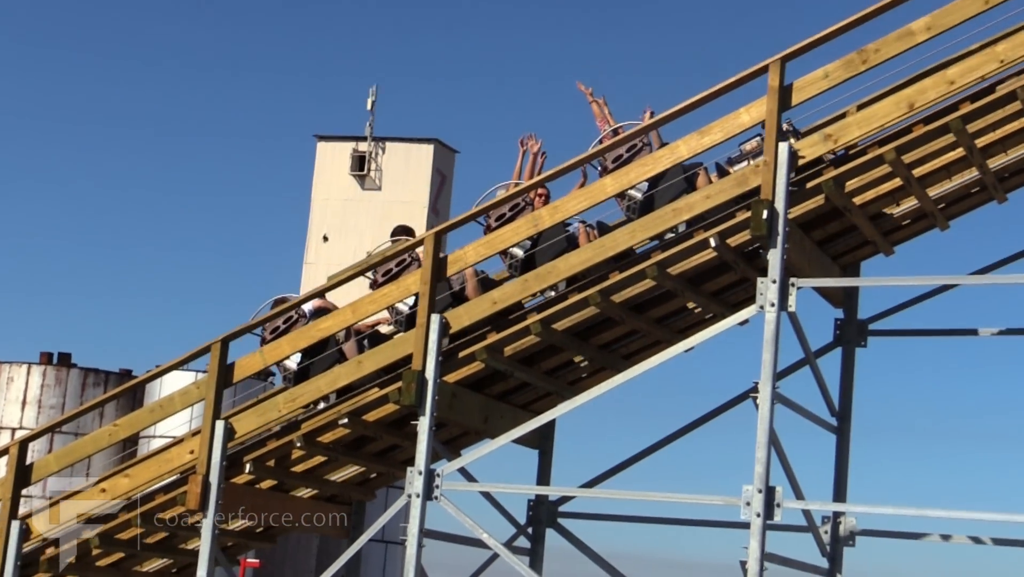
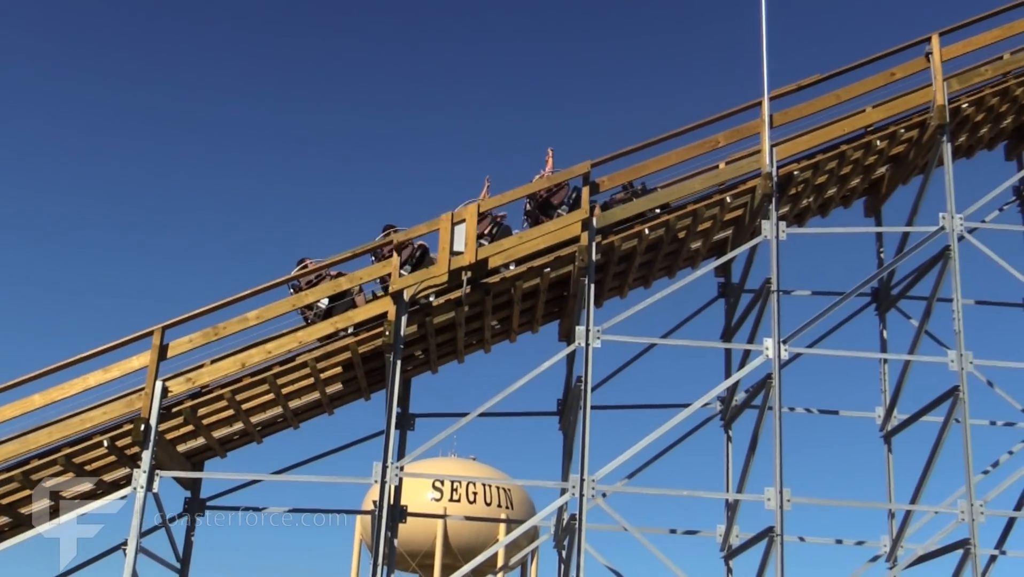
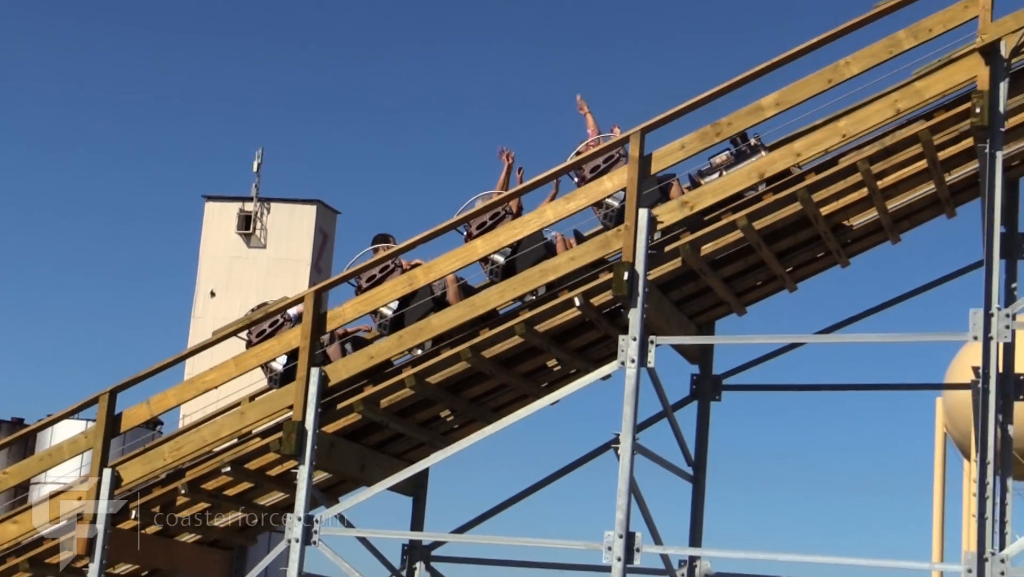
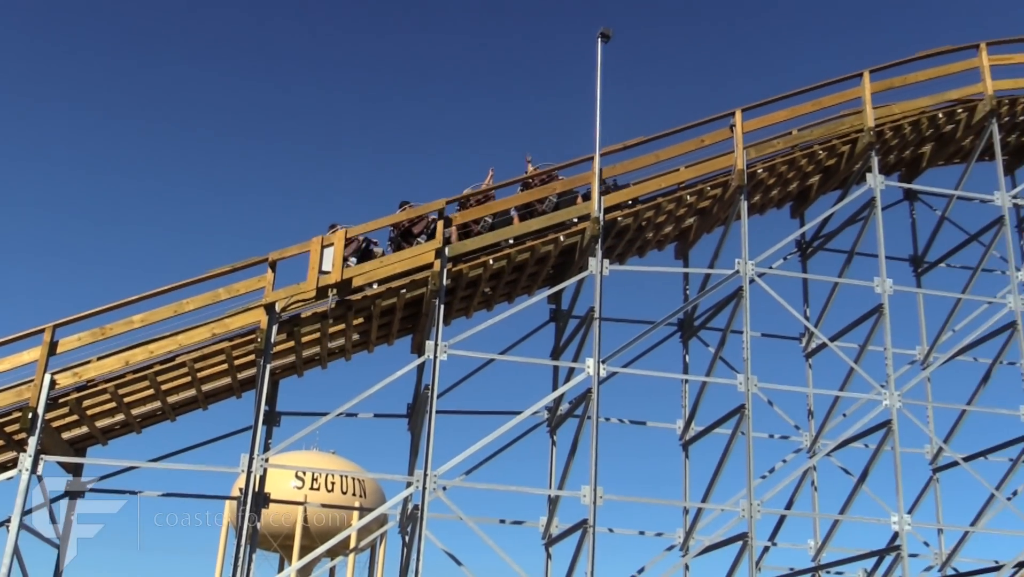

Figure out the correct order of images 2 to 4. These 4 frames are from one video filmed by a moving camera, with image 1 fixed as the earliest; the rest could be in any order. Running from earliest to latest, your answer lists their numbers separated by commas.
3, 2, 4
